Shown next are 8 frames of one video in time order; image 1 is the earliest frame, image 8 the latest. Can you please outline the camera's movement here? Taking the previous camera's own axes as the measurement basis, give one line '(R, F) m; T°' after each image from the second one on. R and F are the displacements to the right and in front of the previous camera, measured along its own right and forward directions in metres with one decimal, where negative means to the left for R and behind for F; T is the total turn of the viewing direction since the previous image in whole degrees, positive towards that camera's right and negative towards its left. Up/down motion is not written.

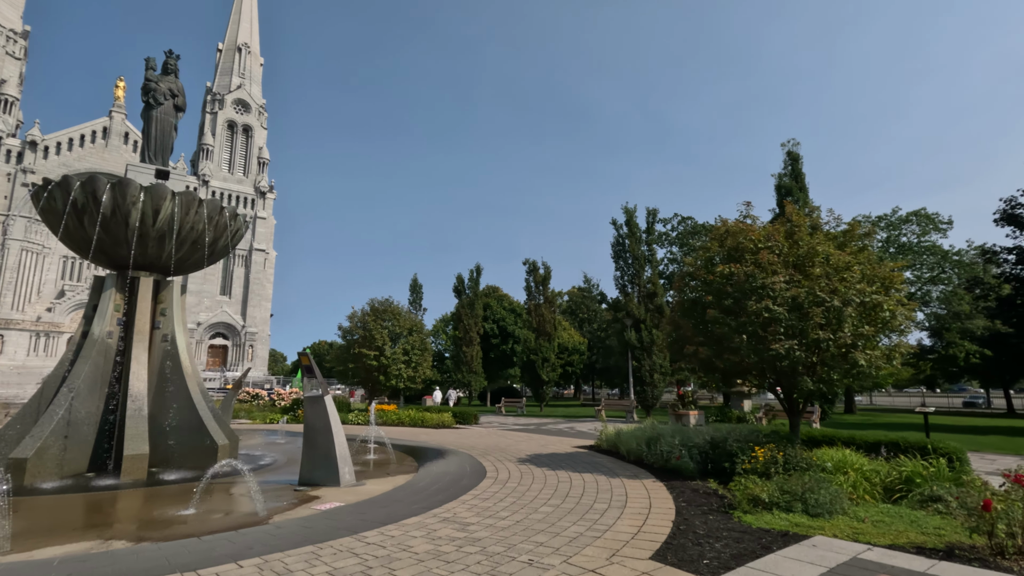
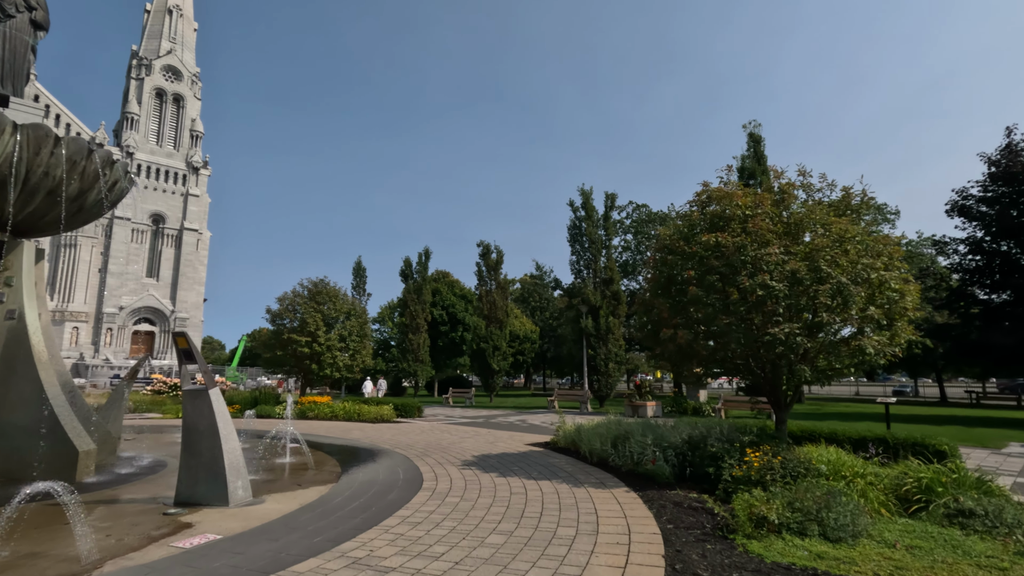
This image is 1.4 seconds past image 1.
(+0.1, +1.6) m; +5°
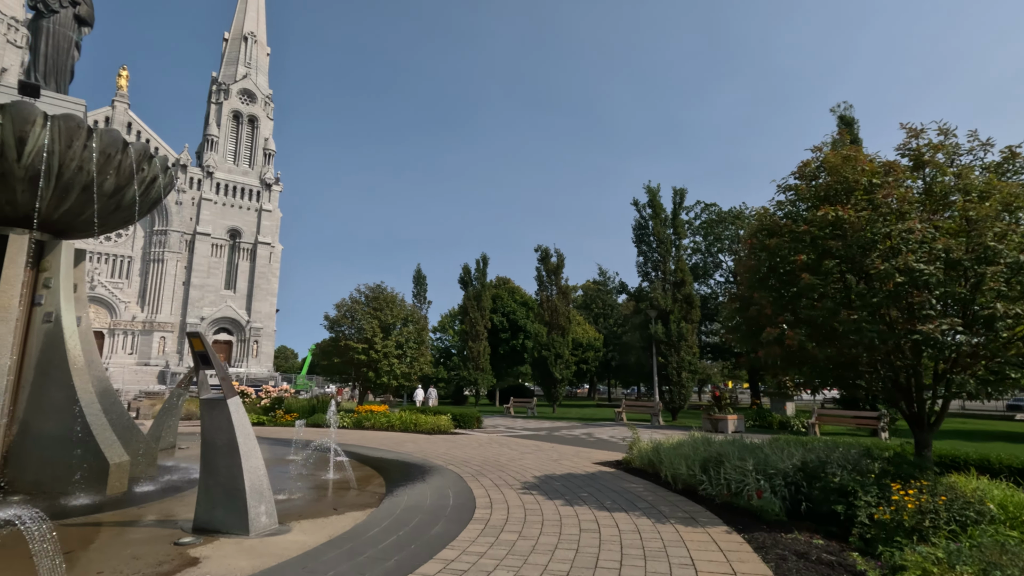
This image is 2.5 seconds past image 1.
(0.0, +1.2) m; -7°
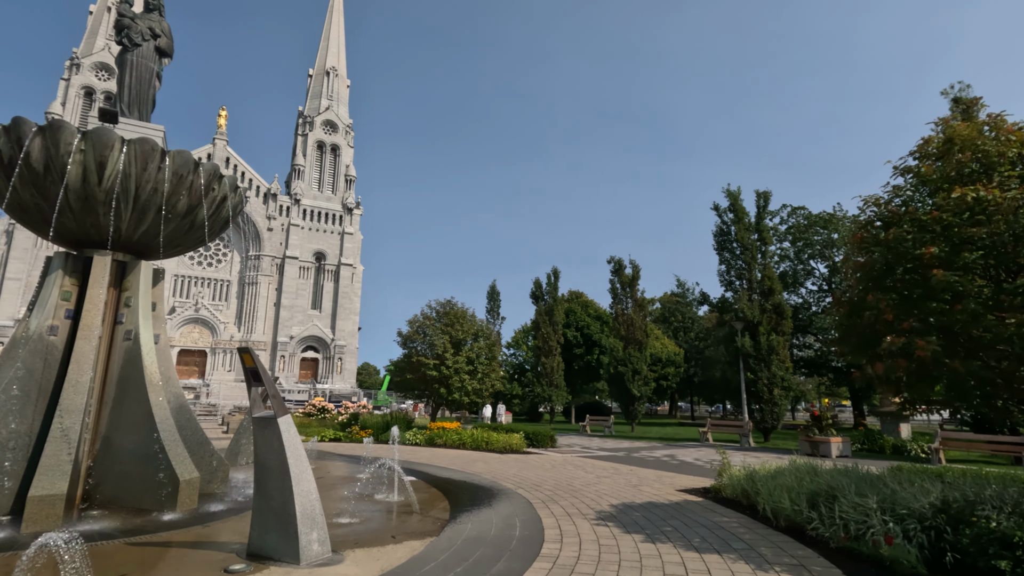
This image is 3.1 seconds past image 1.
(+0.1, +0.6) m; -8°
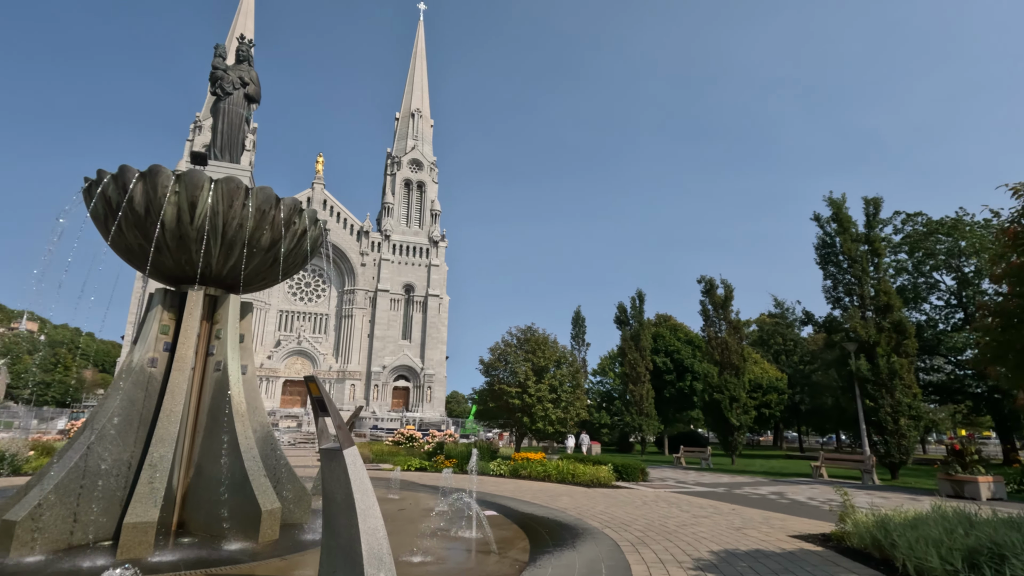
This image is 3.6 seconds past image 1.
(+0.1, +0.4) m; -9°
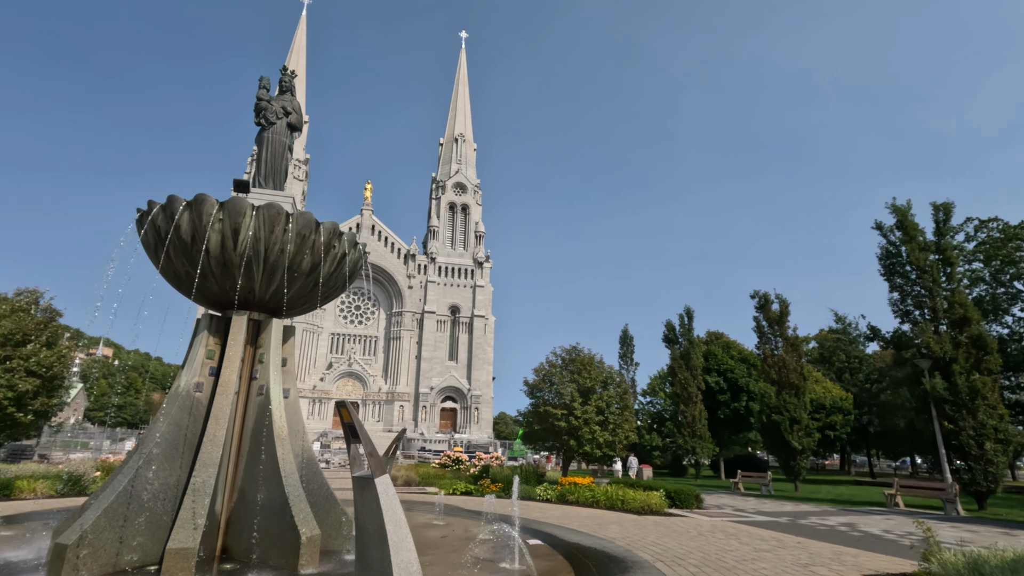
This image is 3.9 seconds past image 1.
(+0.1, +0.2) m; -5°
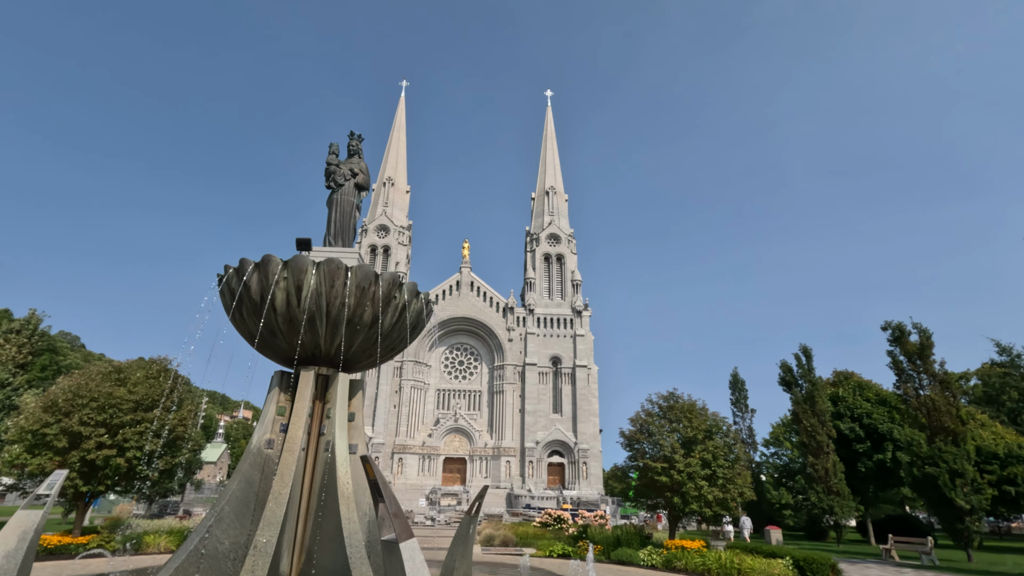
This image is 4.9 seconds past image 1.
(+0.6, +0.6) m; -11°
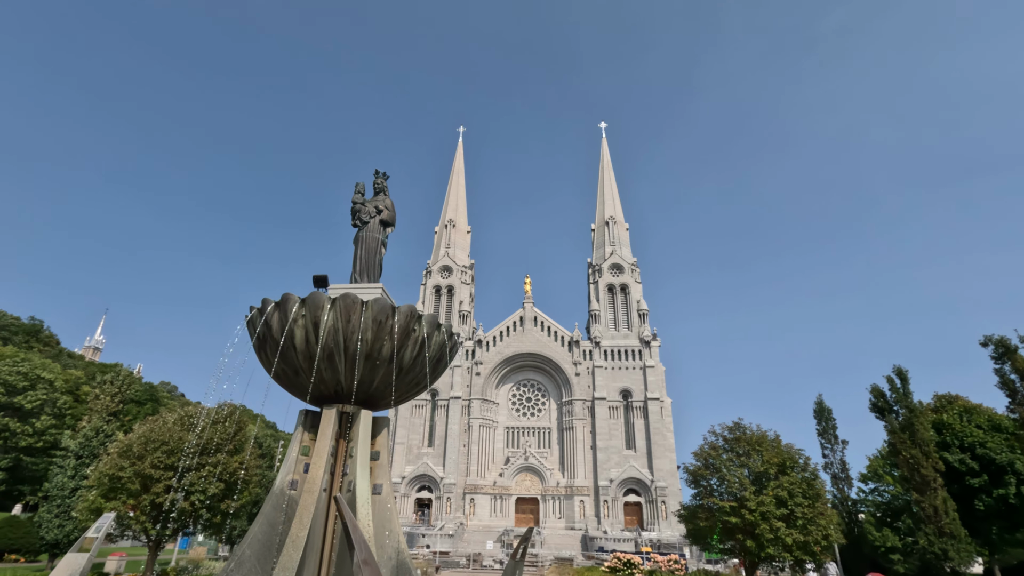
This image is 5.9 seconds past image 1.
(+0.7, +0.4) m; -7°
